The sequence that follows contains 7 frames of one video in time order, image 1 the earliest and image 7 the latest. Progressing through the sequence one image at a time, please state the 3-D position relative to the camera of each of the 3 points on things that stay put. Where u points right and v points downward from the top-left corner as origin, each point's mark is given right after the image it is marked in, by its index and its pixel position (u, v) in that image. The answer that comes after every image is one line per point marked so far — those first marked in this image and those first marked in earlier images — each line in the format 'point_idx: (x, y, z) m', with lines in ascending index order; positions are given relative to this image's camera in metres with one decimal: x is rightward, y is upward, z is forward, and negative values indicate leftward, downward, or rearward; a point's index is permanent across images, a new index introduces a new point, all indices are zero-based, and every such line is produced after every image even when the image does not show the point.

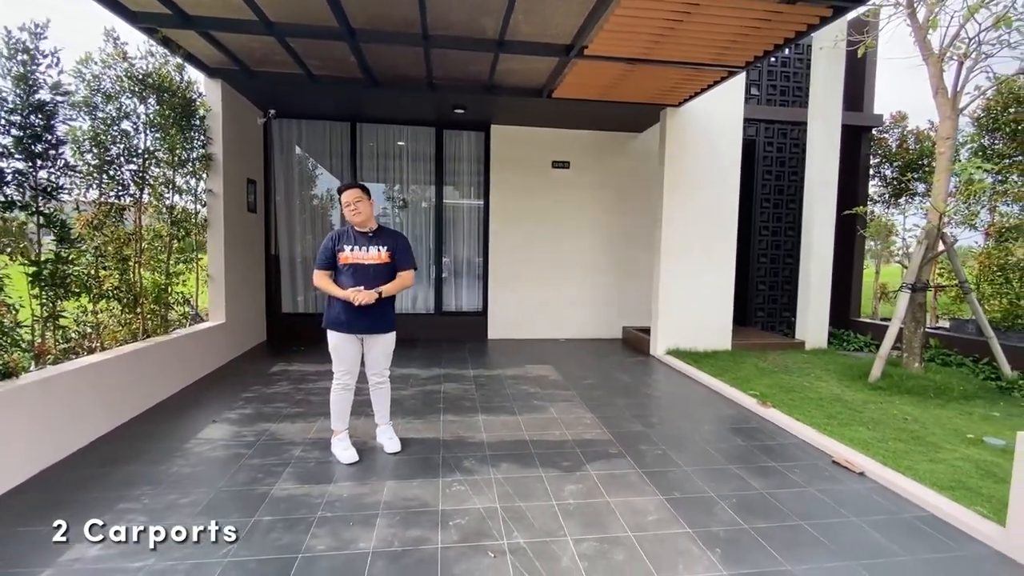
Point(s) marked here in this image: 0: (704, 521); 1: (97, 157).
0: (+0.9, -1.1, +2.2) m
1: (-2.7, +0.9, +3.1) m
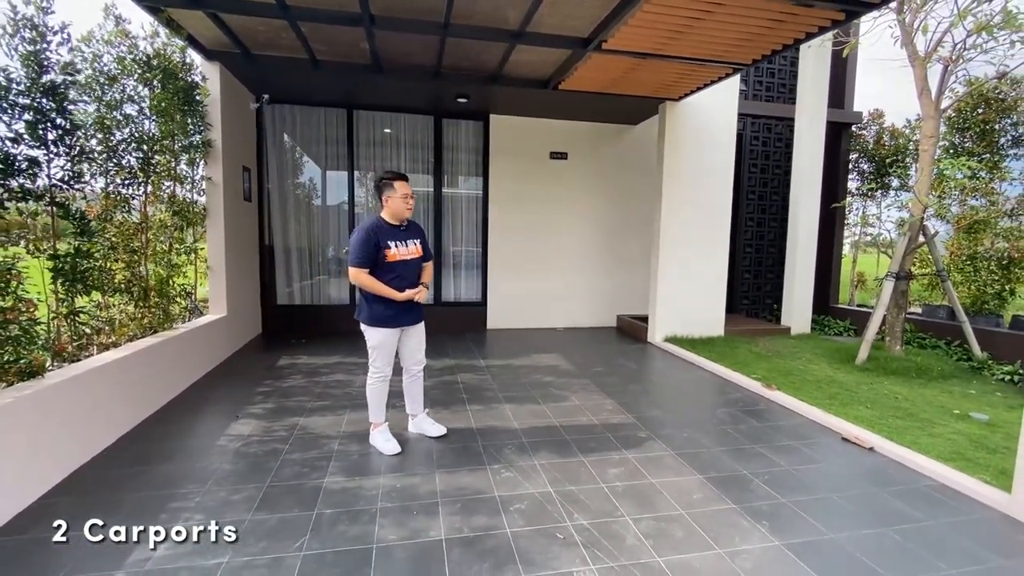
0: (+1.1, -1.0, +2.4) m
1: (-2.5, +0.9, +3.0) m
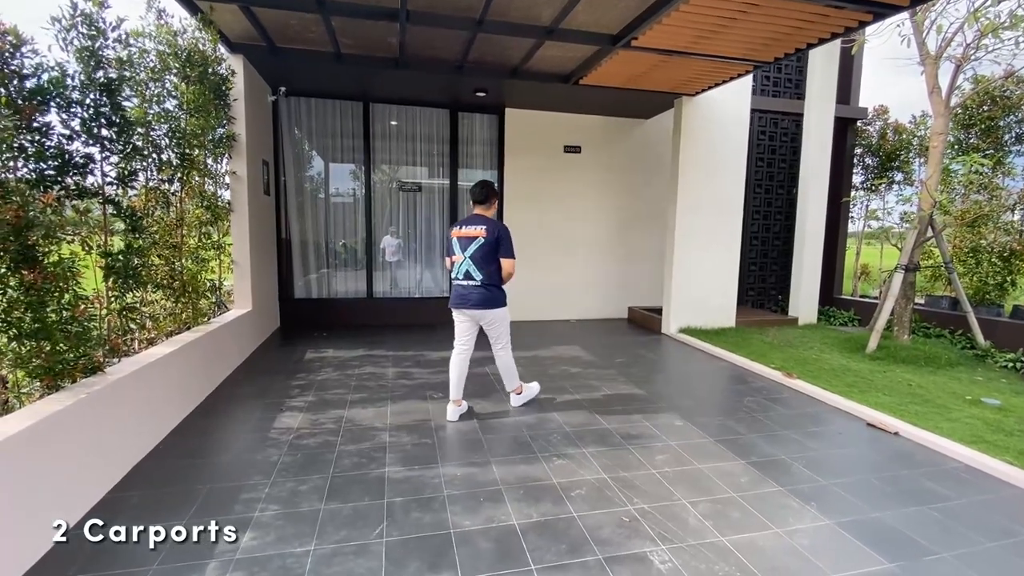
0: (+1.4, -1.0, +2.5) m
1: (-2.2, +0.9, +3.0) m
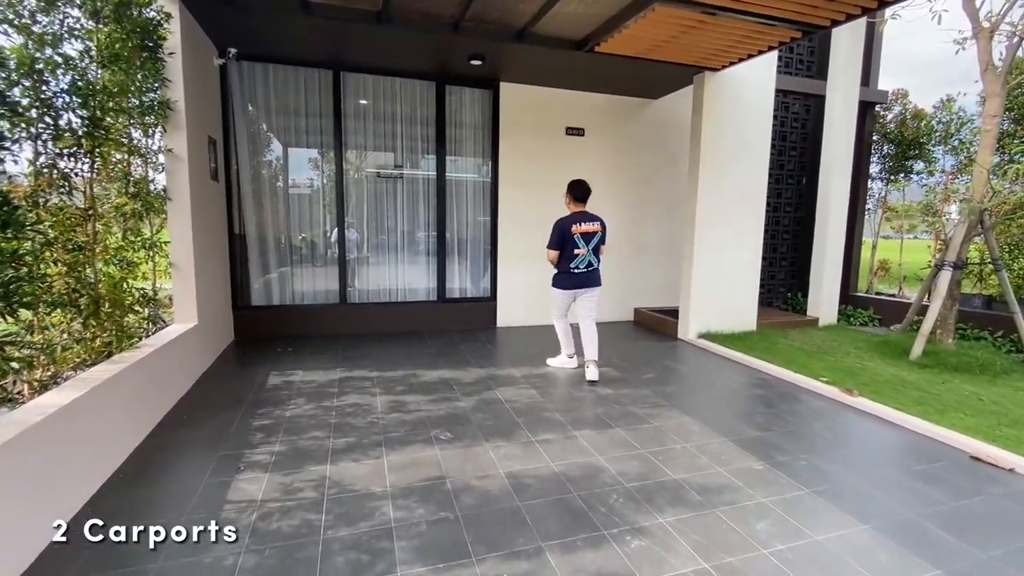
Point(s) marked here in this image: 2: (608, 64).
0: (+1.7, -1.0, +1.9) m
1: (-2.1, +0.8, +2.1) m
2: (+0.9, +2.1, +4.6) m
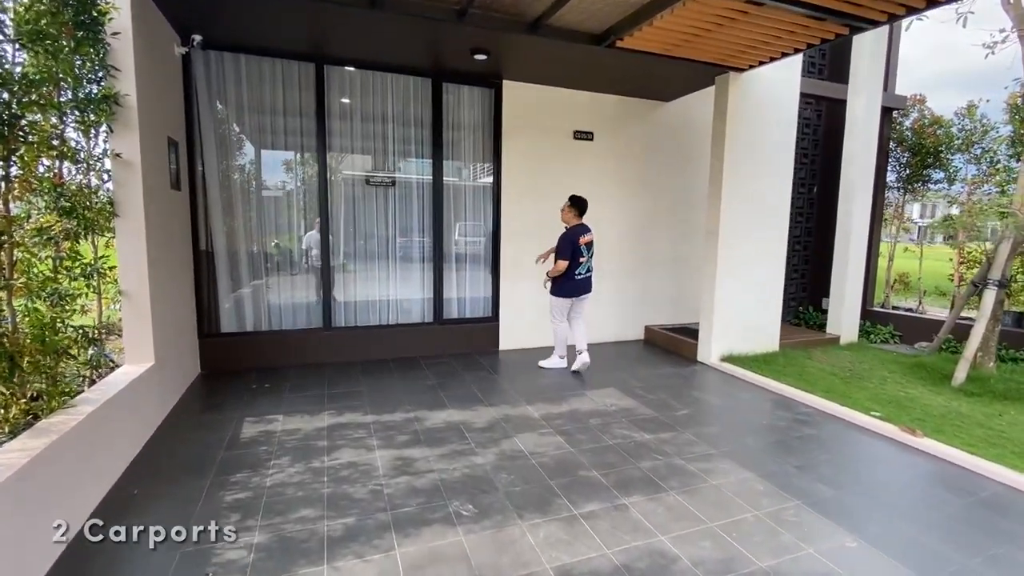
0: (+1.9, -1.2, +1.5) m
1: (-1.9, +0.7, +1.5) m
2: (+1.0, +1.9, +4.2) m
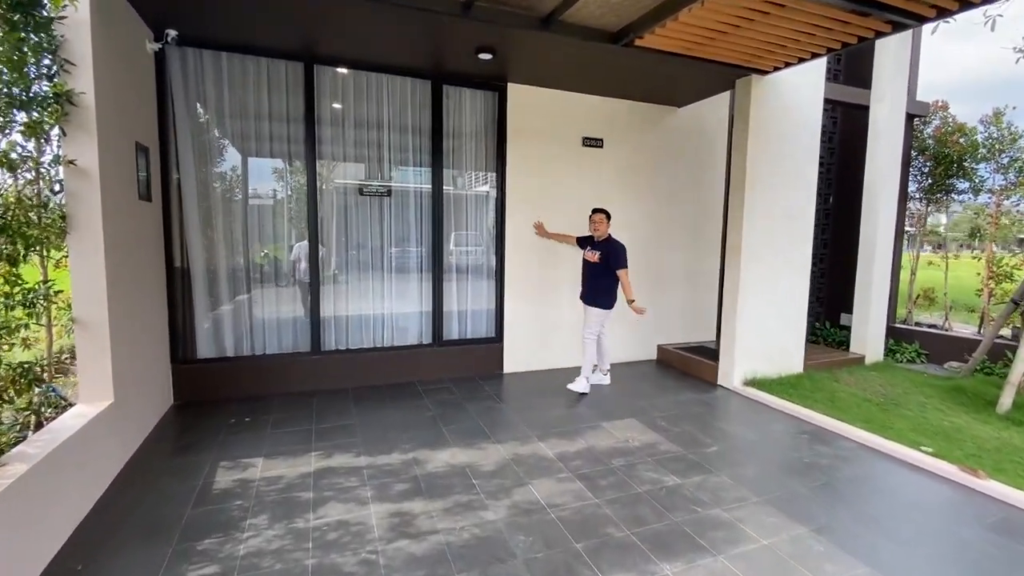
0: (+2.0, -1.3, +1.1) m
1: (-1.8, +0.5, +1.1) m
2: (+1.0, +1.8, +3.9) m
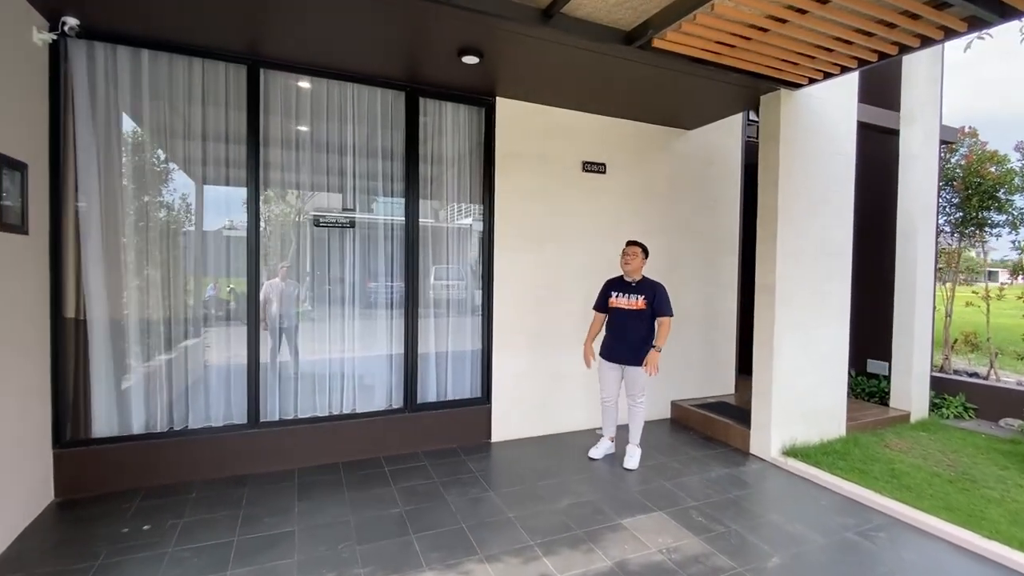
0: (+2.0, -1.5, +0.4) m
1: (-1.7, +0.4, +0.3) m
2: (+1.0, +1.4, +3.3) m
